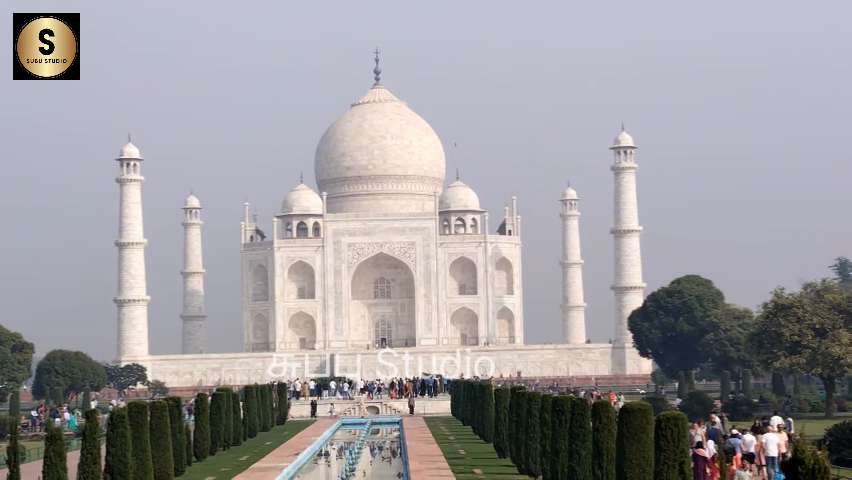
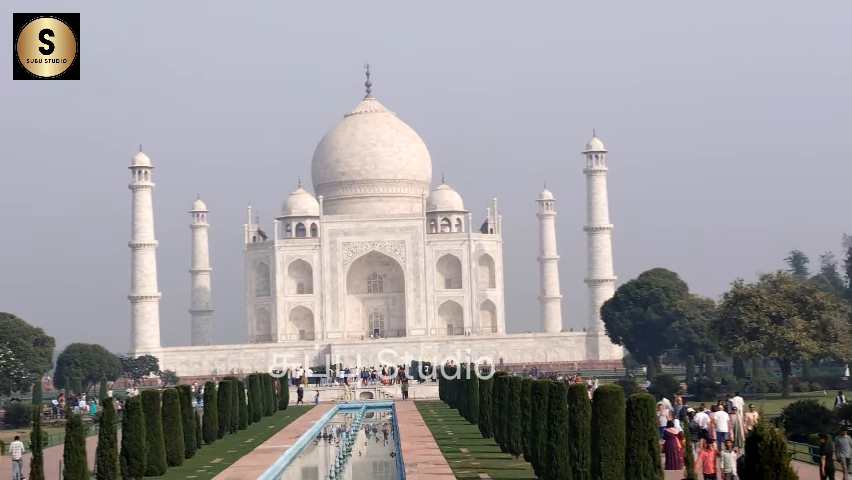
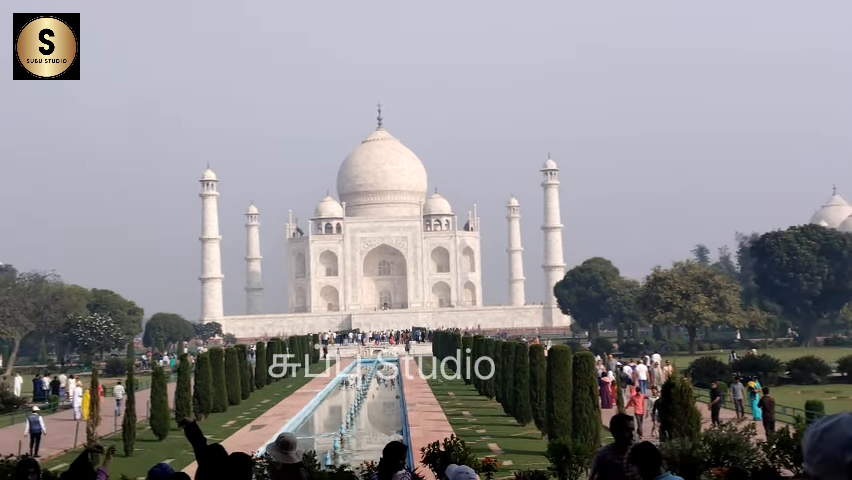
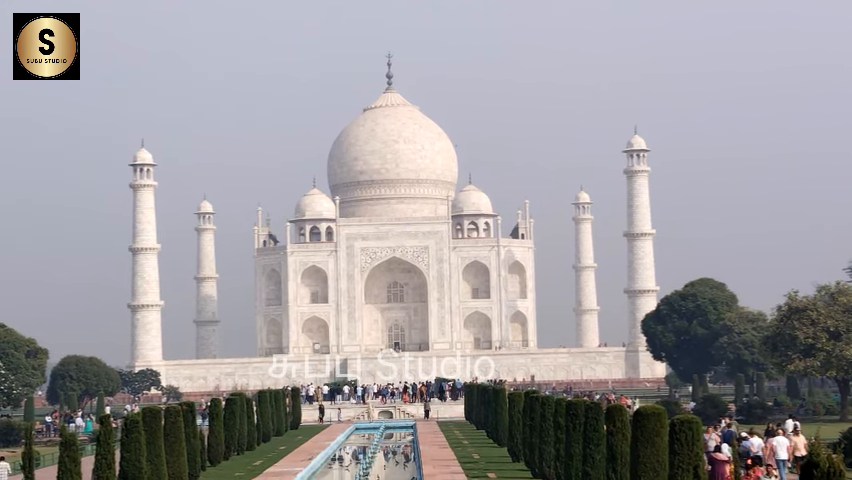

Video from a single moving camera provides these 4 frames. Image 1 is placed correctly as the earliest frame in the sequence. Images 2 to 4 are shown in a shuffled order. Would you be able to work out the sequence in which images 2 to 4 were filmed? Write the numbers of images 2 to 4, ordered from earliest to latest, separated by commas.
4, 2, 3
